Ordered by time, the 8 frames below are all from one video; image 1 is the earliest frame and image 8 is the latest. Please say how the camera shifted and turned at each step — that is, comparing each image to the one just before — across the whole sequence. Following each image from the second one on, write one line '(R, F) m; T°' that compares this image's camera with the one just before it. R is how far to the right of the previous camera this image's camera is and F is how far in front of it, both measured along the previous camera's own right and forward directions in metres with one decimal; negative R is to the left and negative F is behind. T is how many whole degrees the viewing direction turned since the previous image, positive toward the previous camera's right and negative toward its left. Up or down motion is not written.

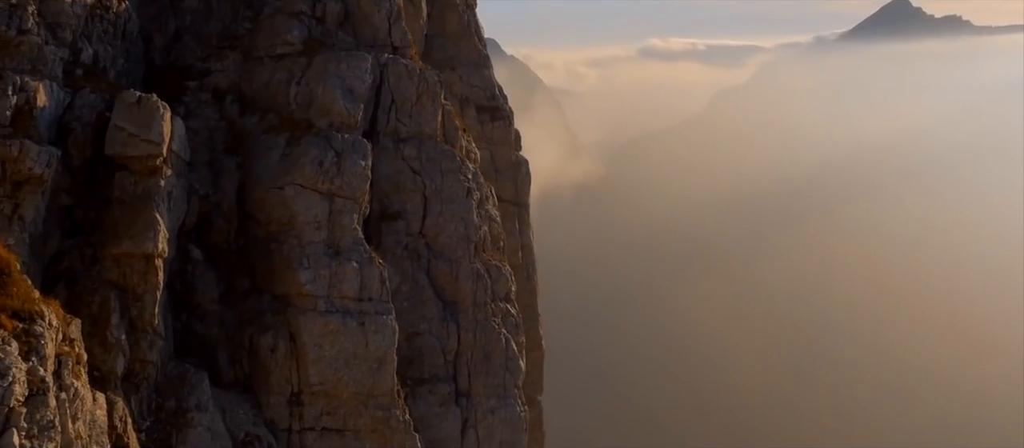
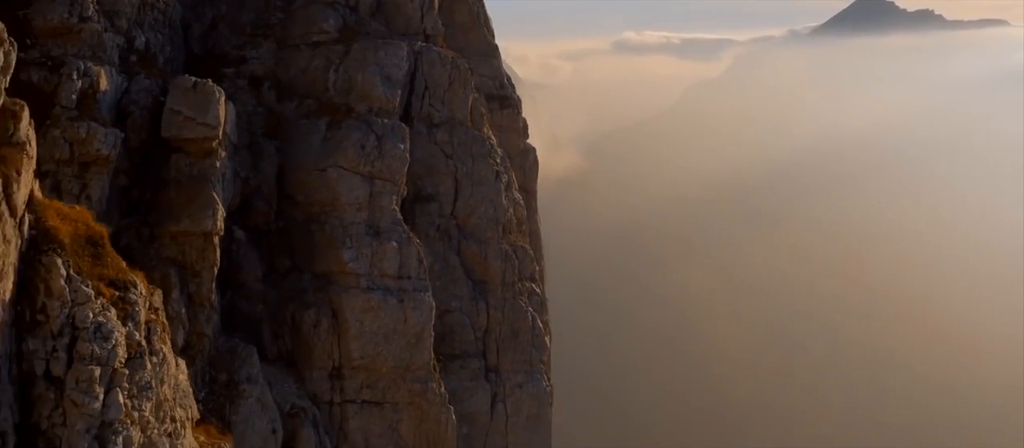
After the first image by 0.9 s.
(-1.7, -1.7) m; +1°
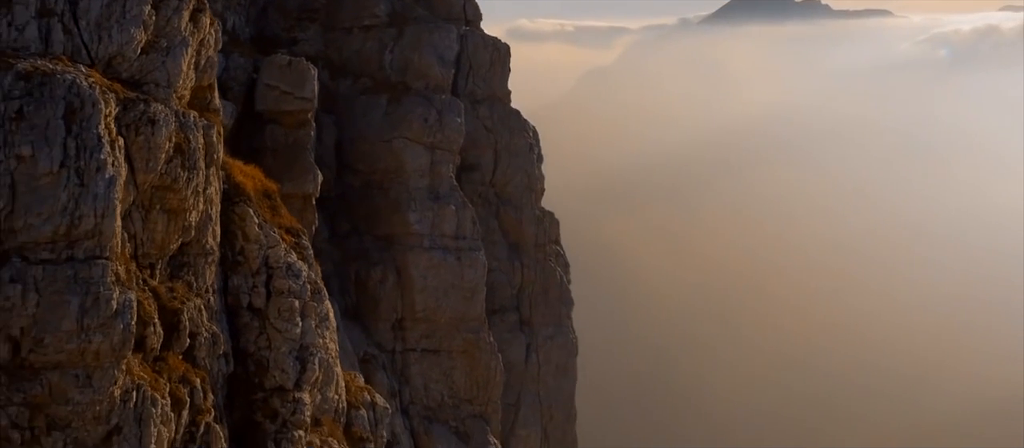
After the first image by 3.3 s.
(-5.0, -4.4) m; +5°
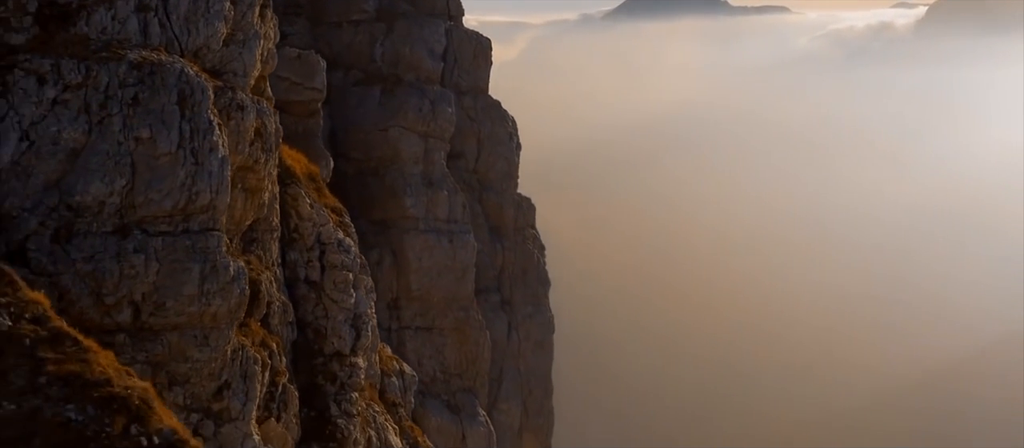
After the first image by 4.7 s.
(-3.0, -2.6) m; +4°
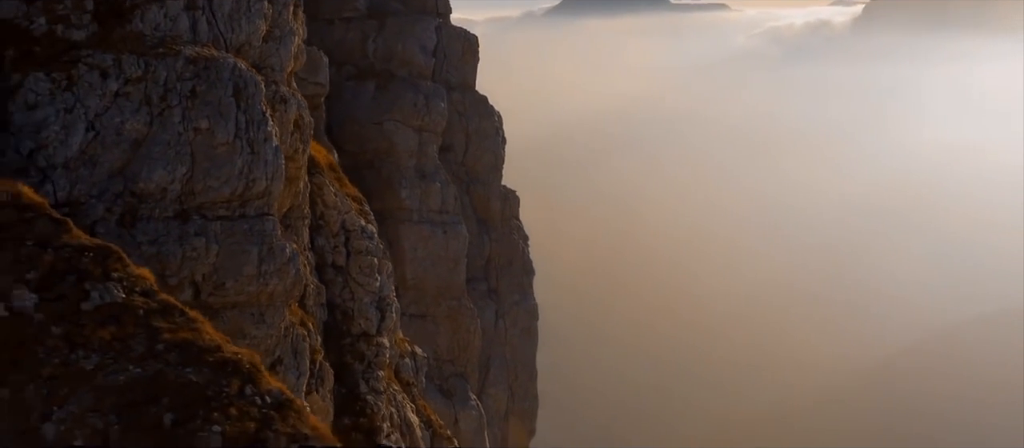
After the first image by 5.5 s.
(-1.8, -1.7) m; +2°
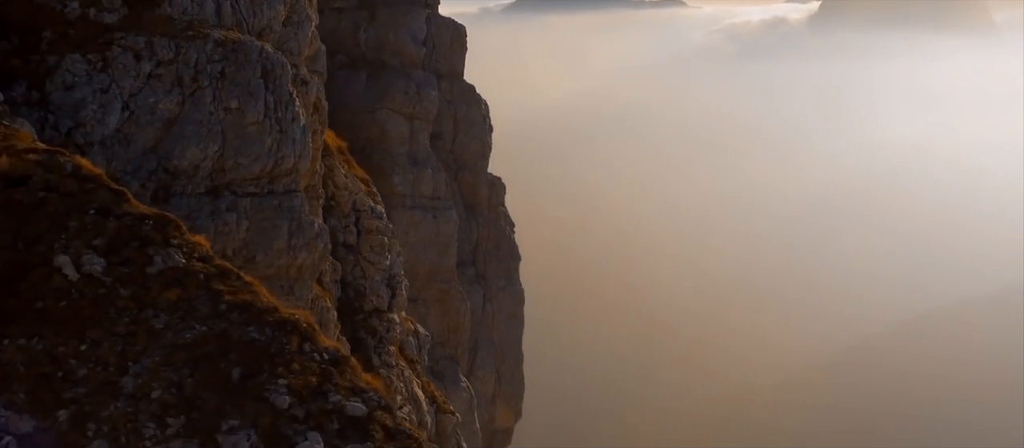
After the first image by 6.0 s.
(-1.2, -1.2) m; +2°
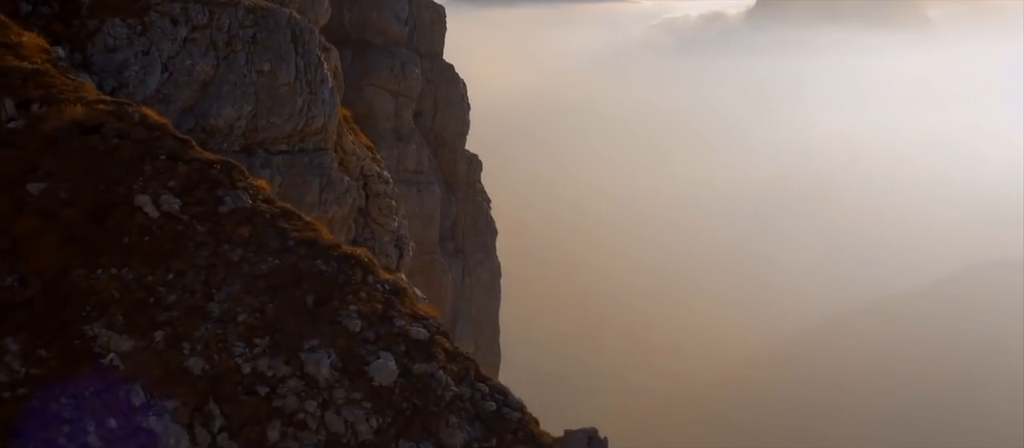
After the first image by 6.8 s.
(-1.6, -1.7) m; +3°
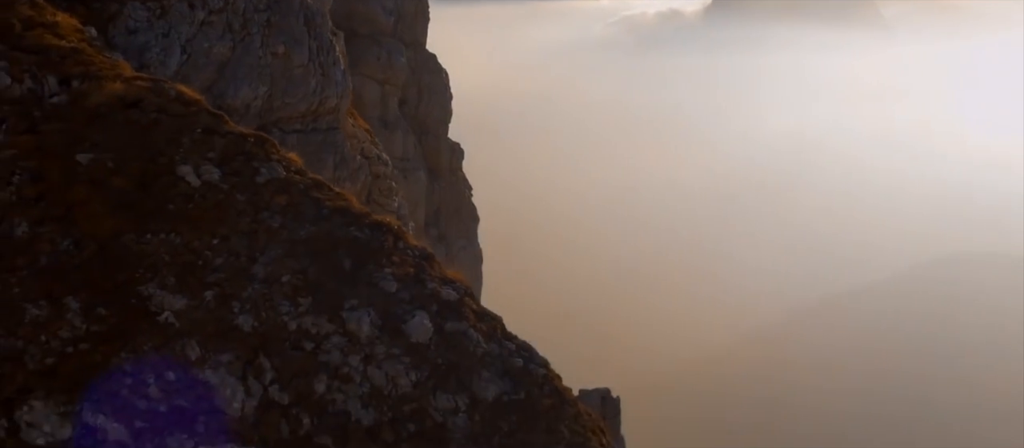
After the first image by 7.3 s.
(-1.0, -1.2) m; +2°
